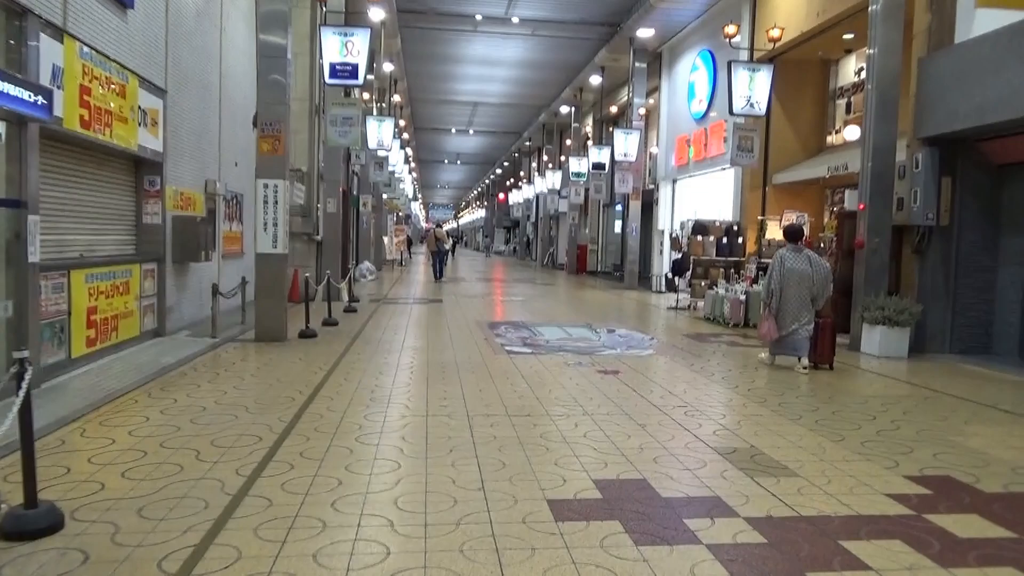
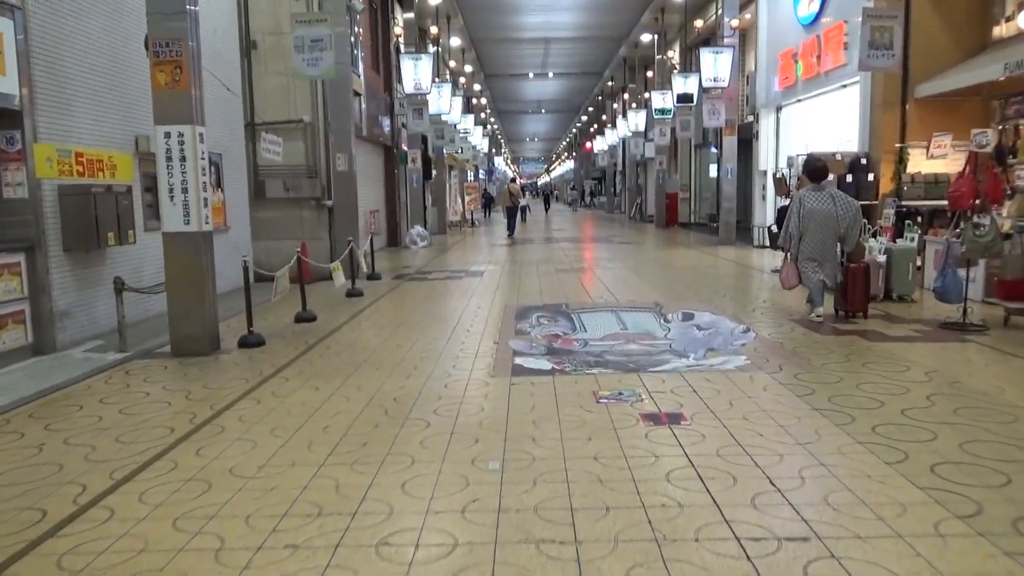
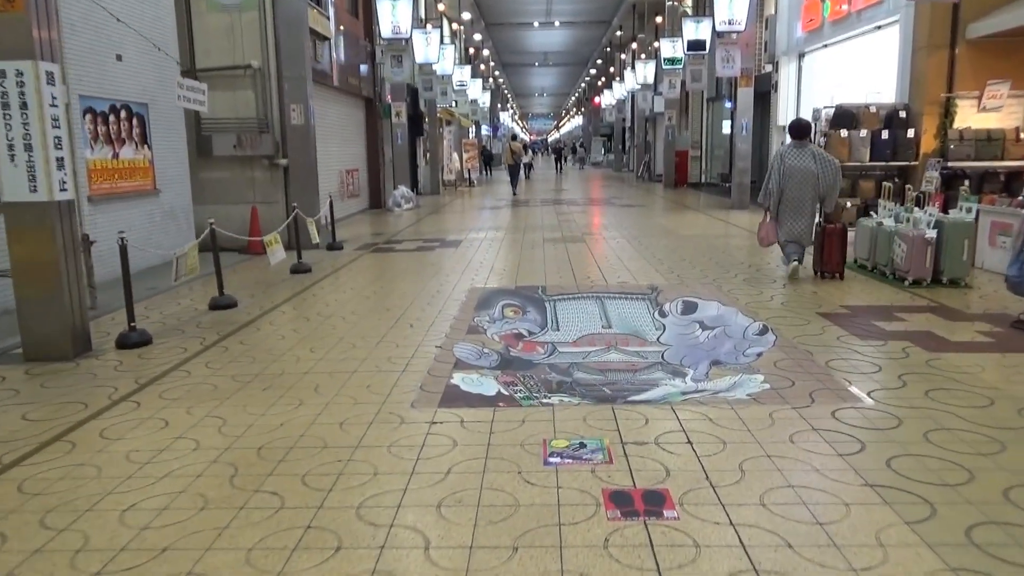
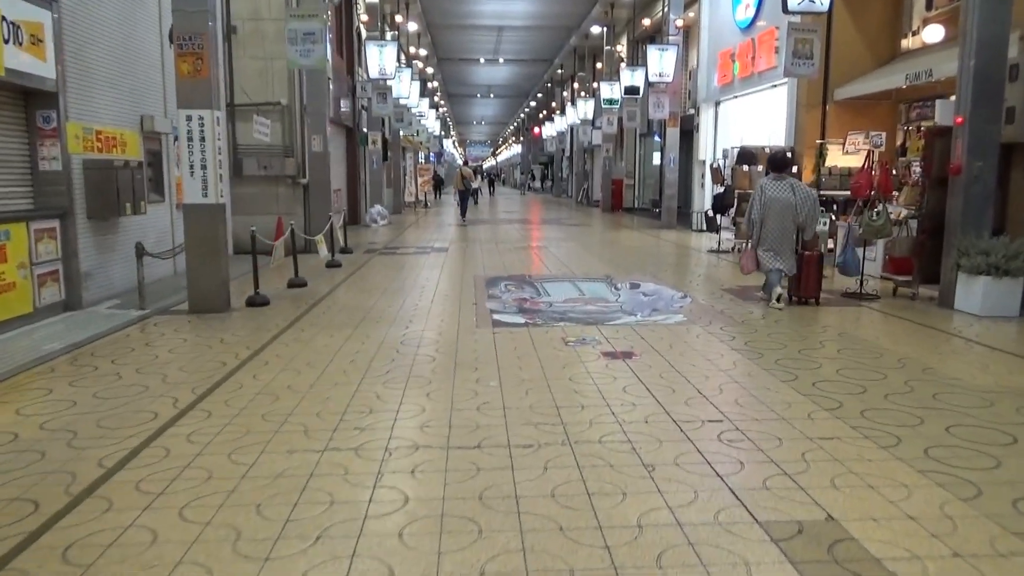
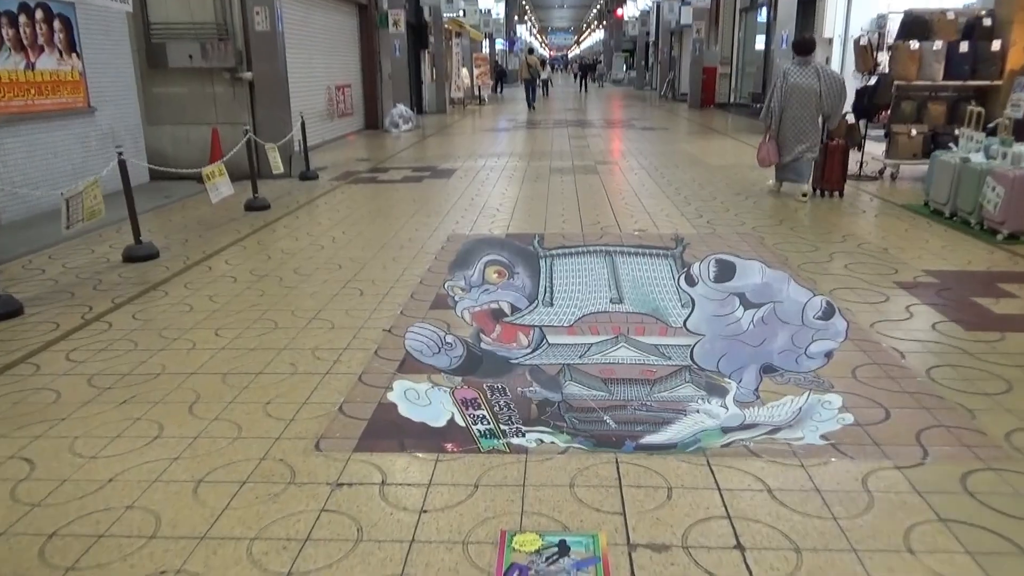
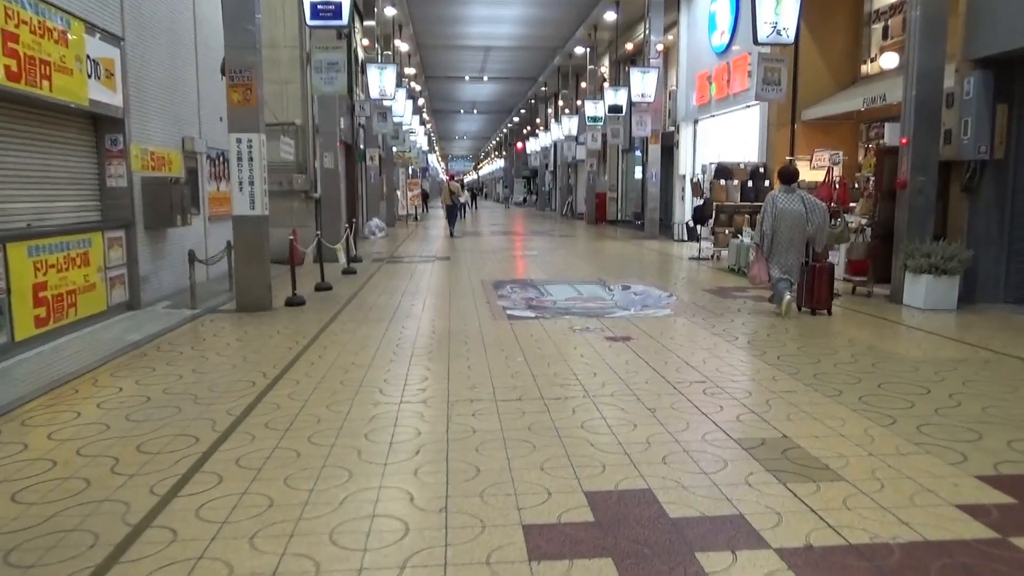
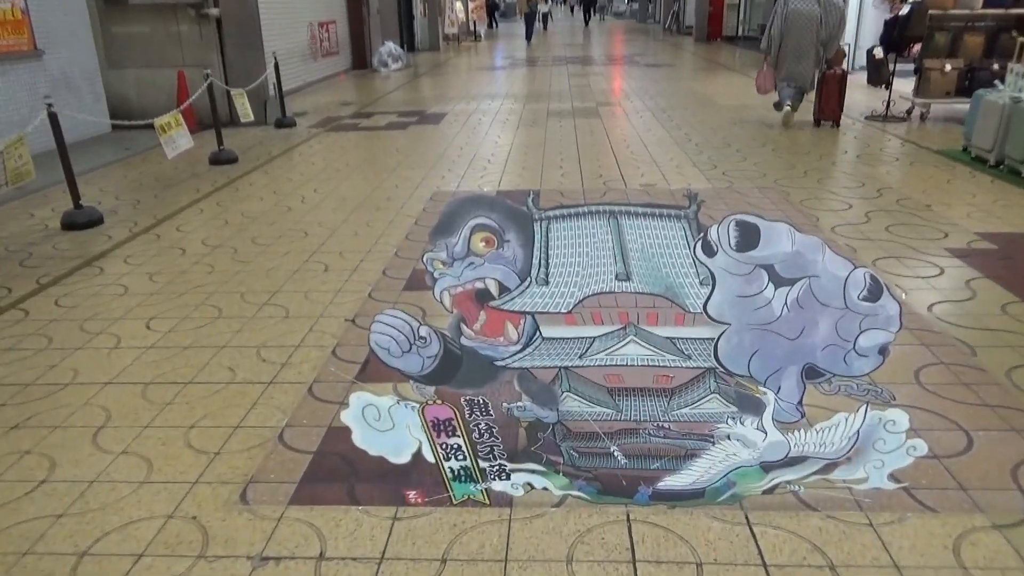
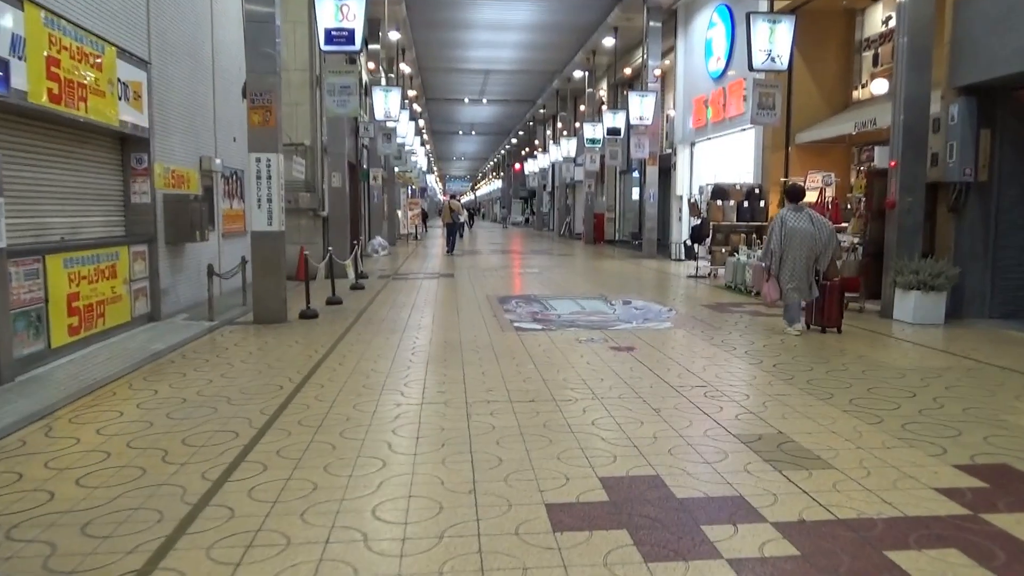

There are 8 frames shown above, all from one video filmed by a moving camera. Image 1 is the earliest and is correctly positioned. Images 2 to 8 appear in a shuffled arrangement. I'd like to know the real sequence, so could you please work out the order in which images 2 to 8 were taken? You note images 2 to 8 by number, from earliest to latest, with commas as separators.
8, 6, 4, 2, 3, 5, 7
